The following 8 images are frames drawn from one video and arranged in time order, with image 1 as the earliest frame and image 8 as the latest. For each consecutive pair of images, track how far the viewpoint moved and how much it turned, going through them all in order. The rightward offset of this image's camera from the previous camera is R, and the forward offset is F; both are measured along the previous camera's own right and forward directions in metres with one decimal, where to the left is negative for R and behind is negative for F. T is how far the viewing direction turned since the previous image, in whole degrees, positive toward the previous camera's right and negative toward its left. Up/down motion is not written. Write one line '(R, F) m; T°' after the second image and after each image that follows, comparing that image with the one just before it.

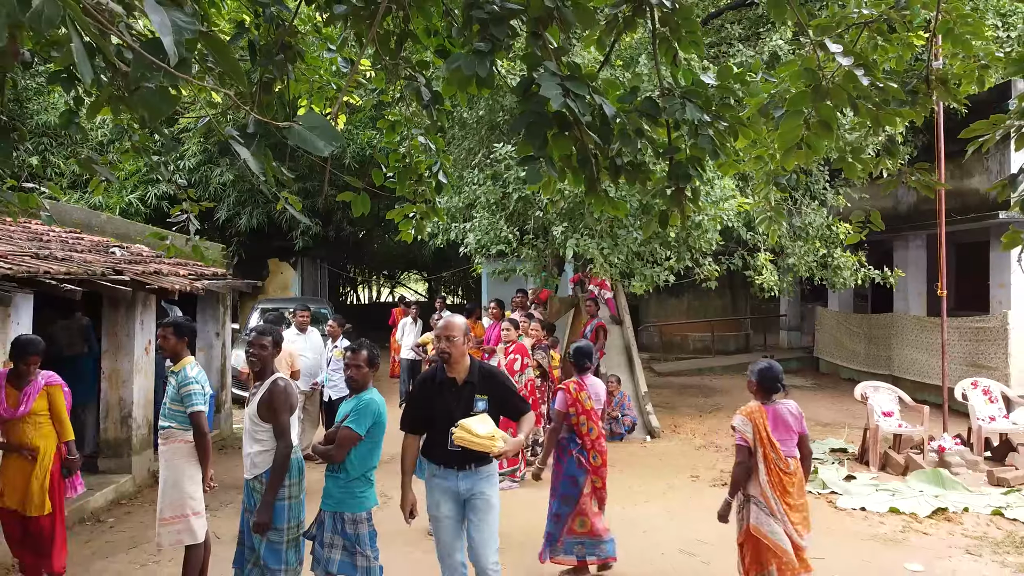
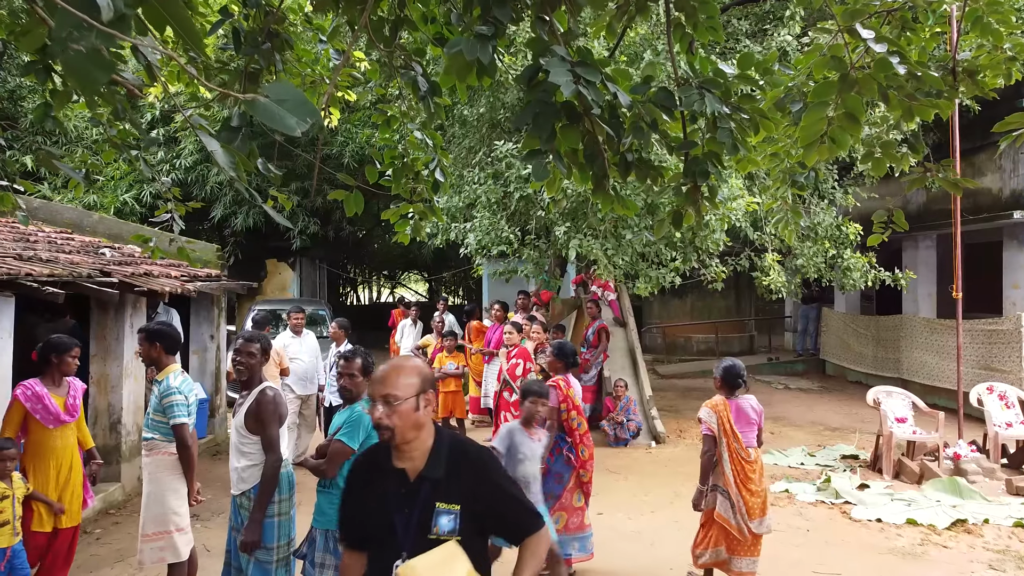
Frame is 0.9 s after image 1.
(0.0, +0.2) m; 0°
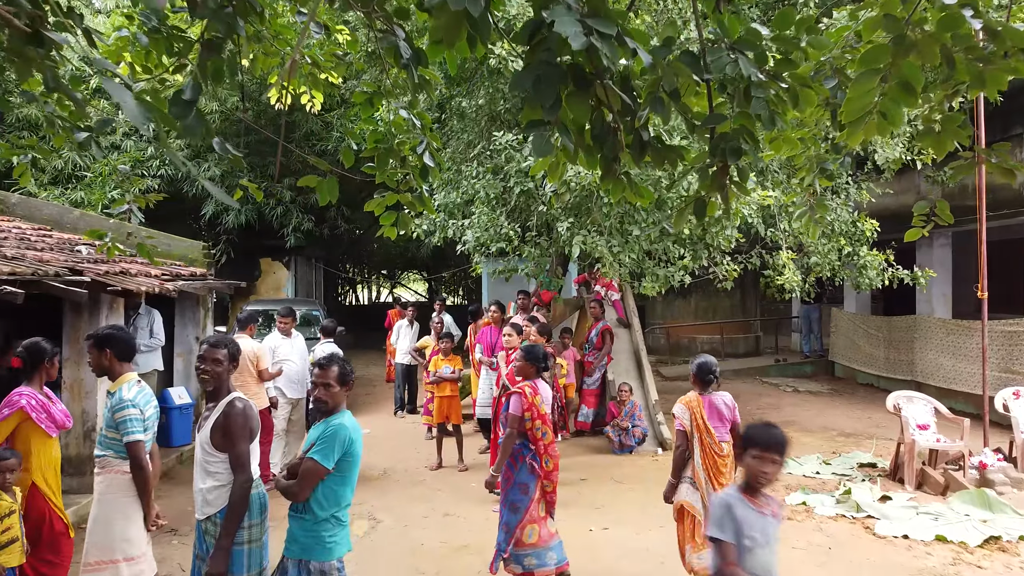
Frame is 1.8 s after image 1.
(0.0, +0.3) m; 0°
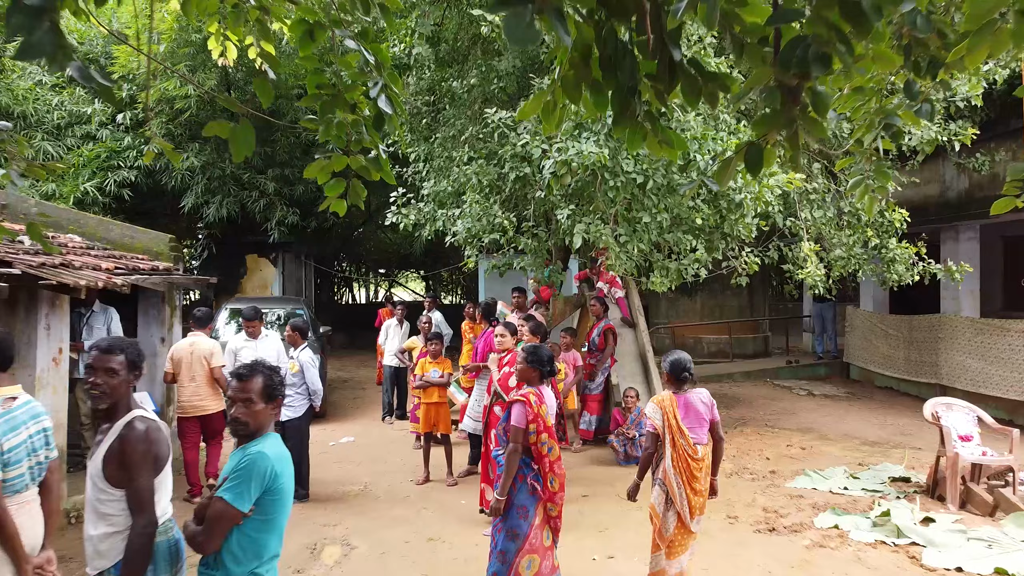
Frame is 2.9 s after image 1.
(+0.1, +0.6) m; 0°
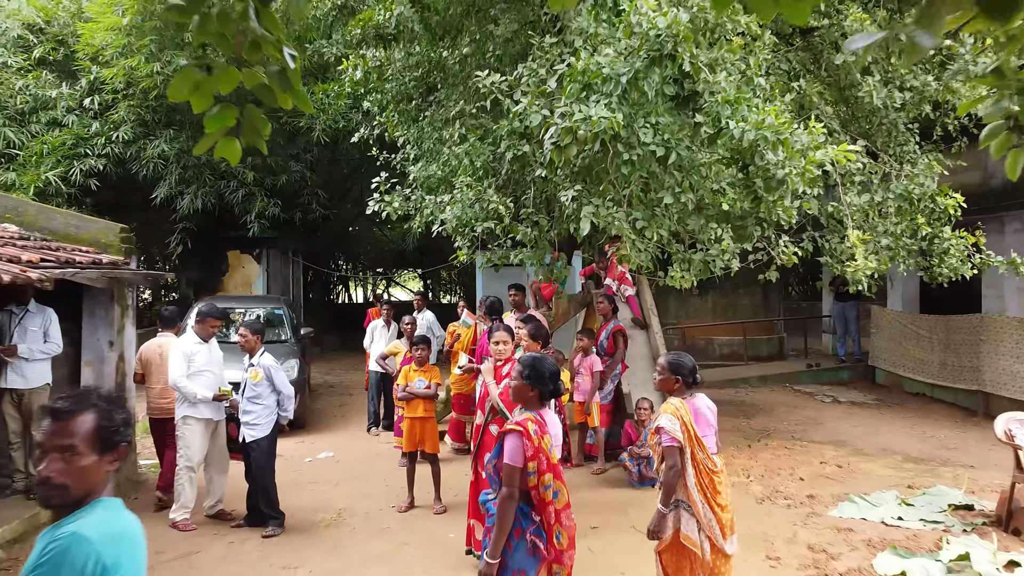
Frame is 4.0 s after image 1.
(0.0, +0.8) m; 0°
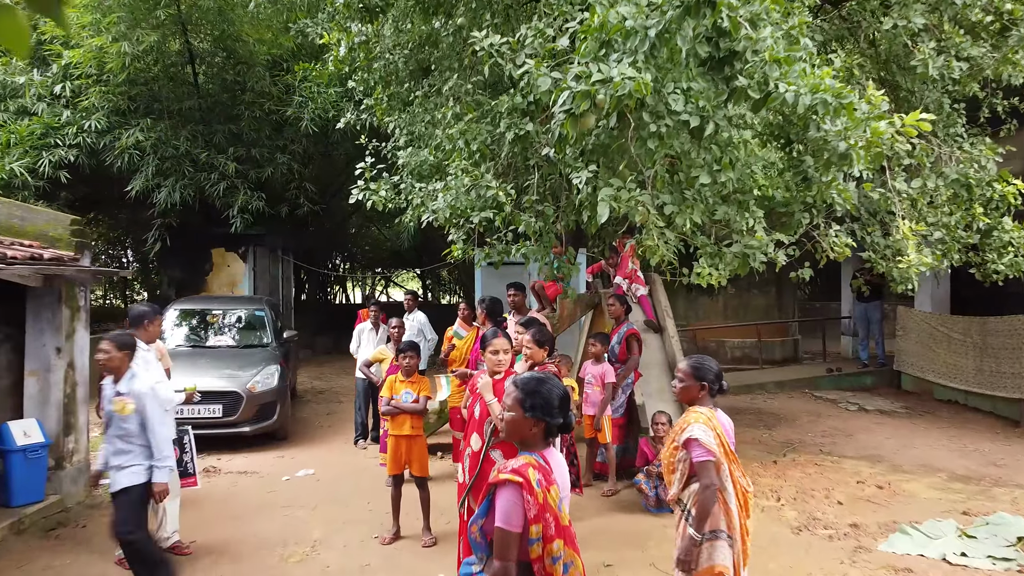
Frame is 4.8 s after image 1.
(0.0, +0.7) m; 0°
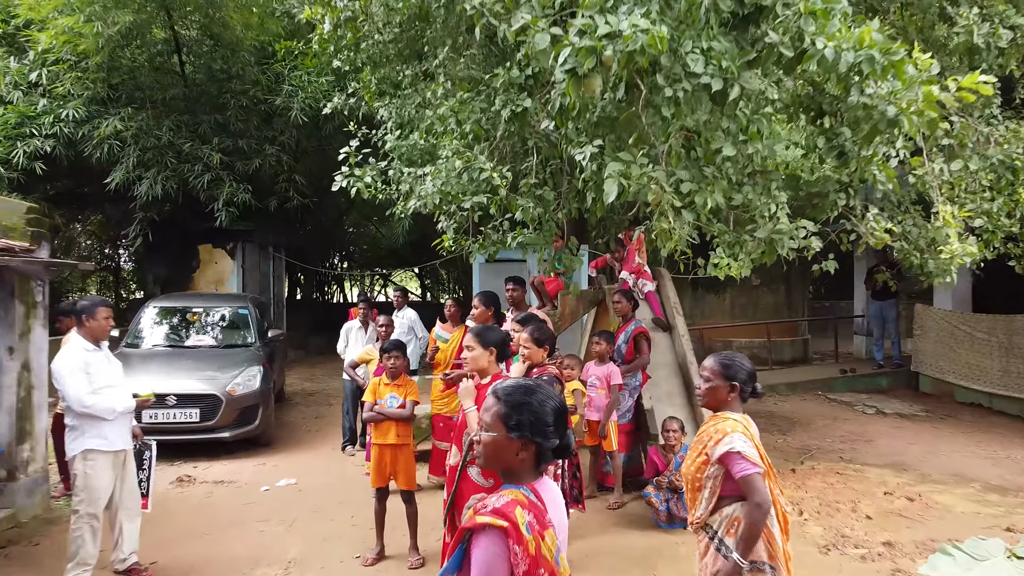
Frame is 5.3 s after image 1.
(0.0, +0.5) m; 0°
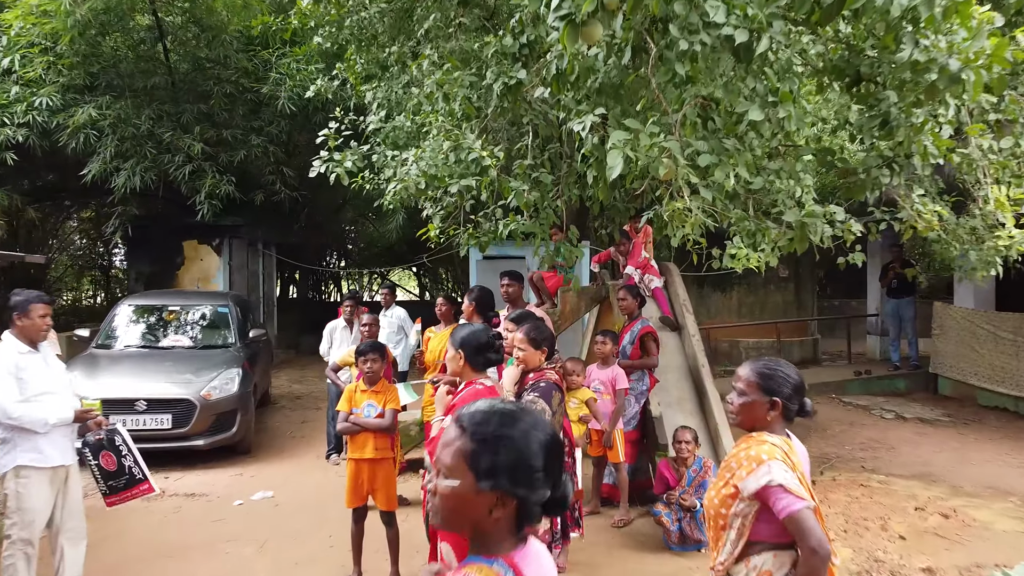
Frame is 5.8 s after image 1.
(+0.1, +0.5) m; 0°
